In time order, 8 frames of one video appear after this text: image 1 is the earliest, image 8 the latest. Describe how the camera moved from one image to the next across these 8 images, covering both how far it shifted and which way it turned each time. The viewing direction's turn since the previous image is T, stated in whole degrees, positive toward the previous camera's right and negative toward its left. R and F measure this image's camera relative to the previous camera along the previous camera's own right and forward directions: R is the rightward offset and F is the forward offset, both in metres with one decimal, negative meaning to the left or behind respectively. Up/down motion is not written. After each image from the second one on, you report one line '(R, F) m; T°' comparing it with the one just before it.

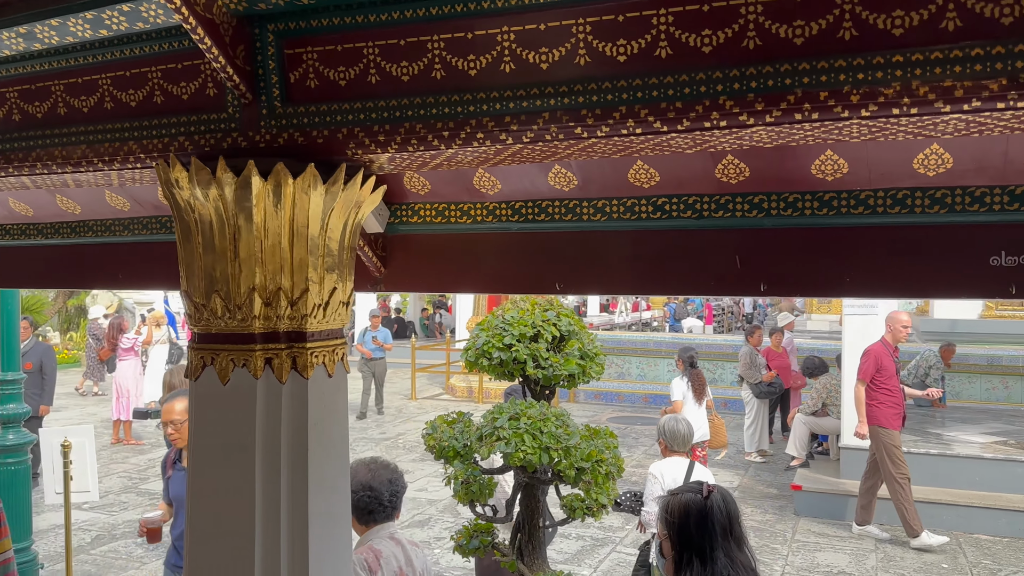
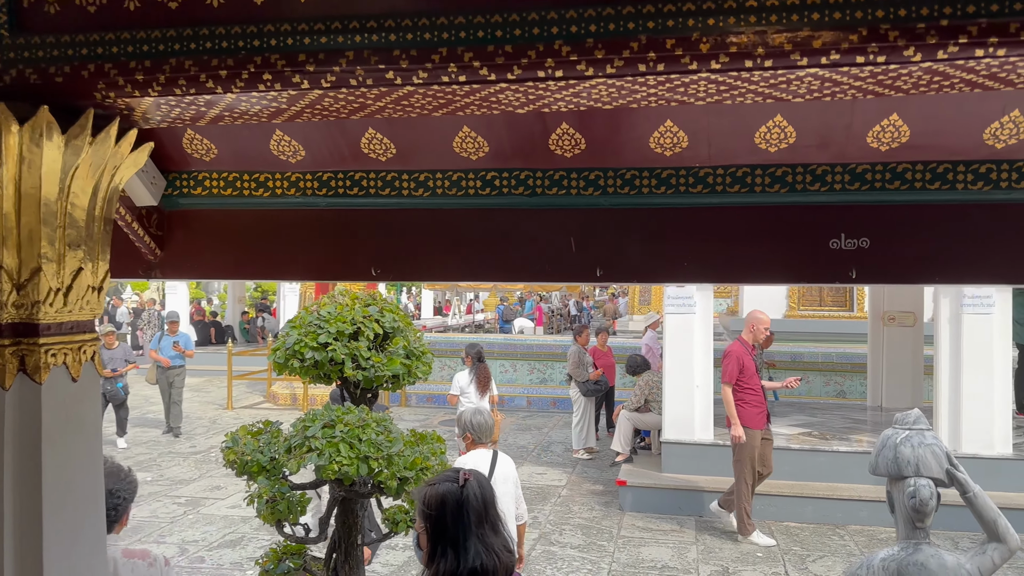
(+0.1, +0.2) m; +12°
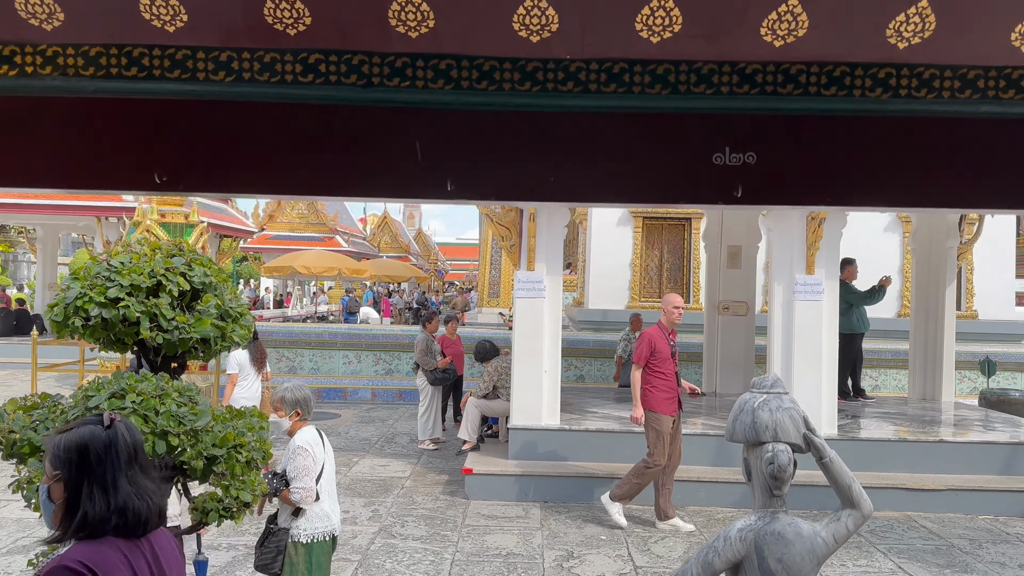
(0.0, +0.3) m; +11°
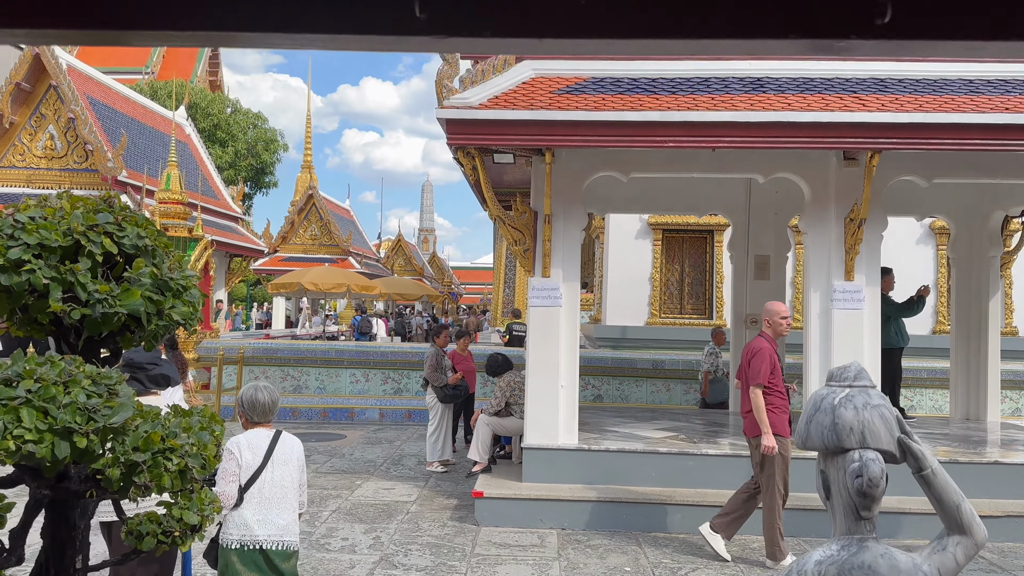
(0.0, +0.5) m; -1°
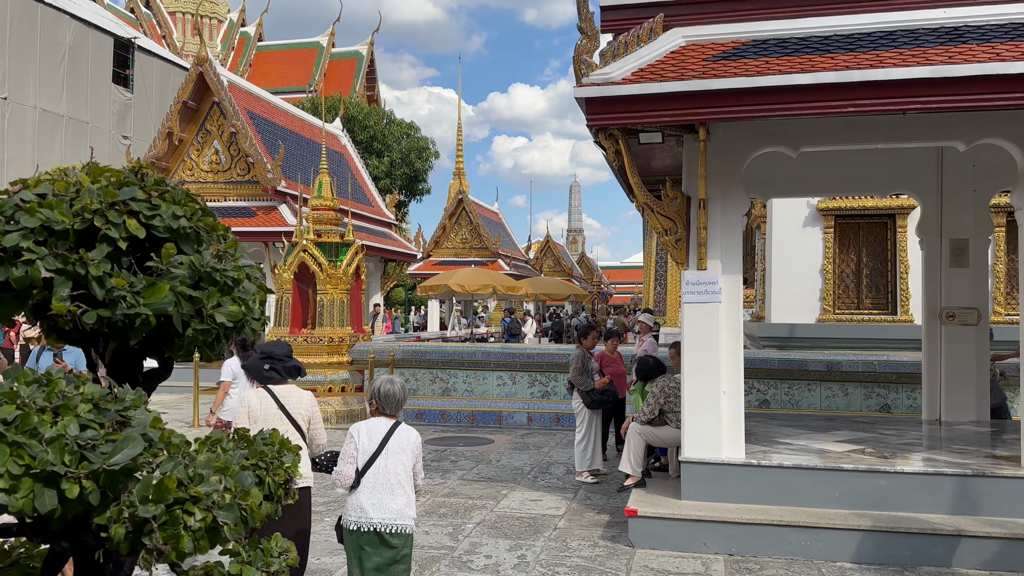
(0.0, +0.5) m; -11°
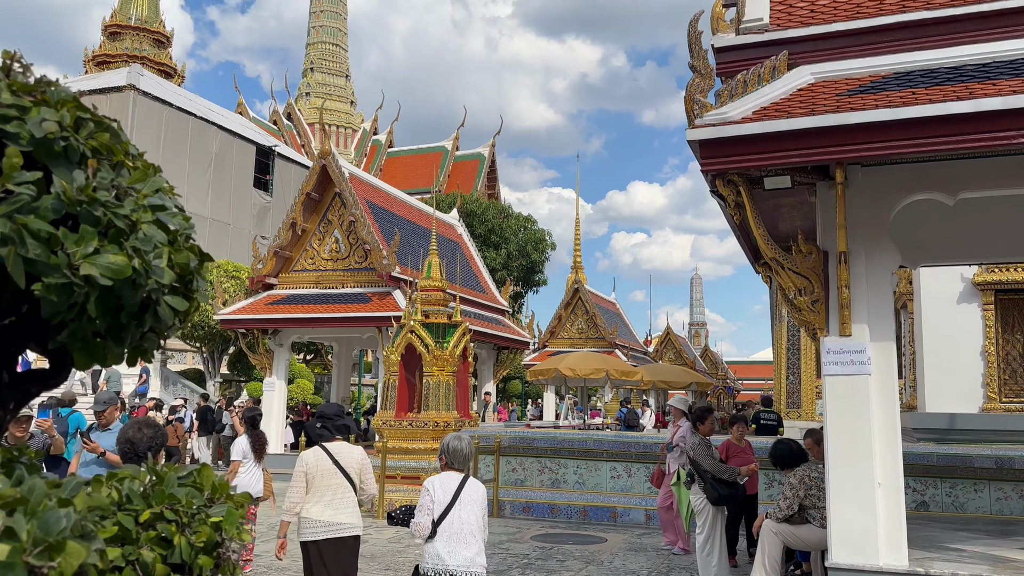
(+0.1, +0.6) m; -9°
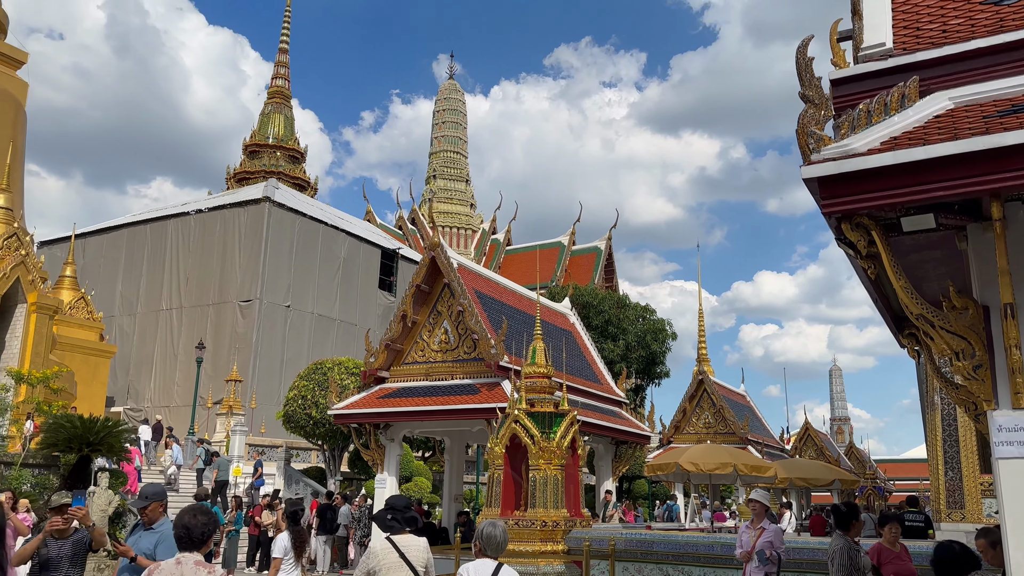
(+0.2, +0.6) m; -9°
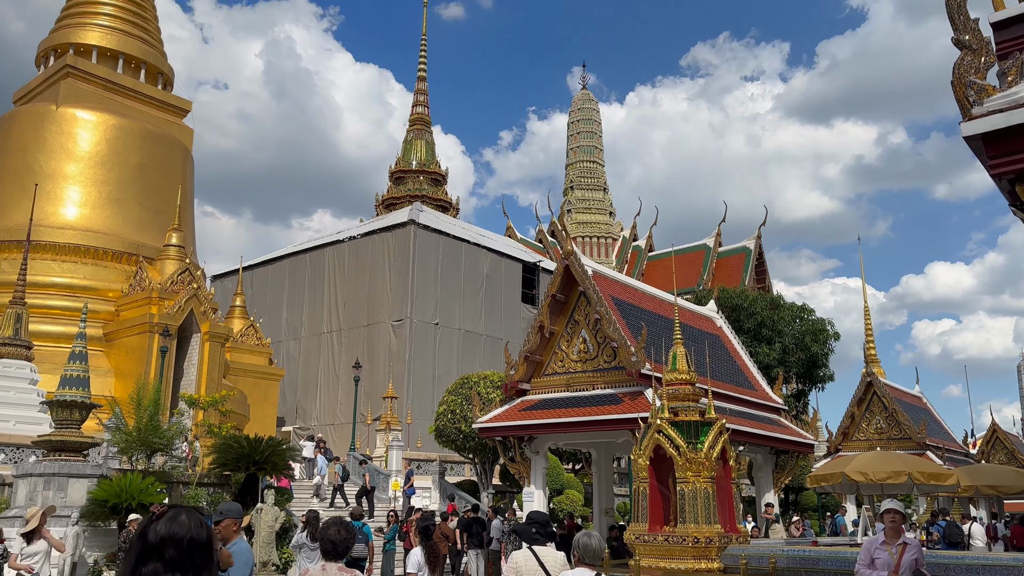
(+0.2, +0.3) m; -11°
